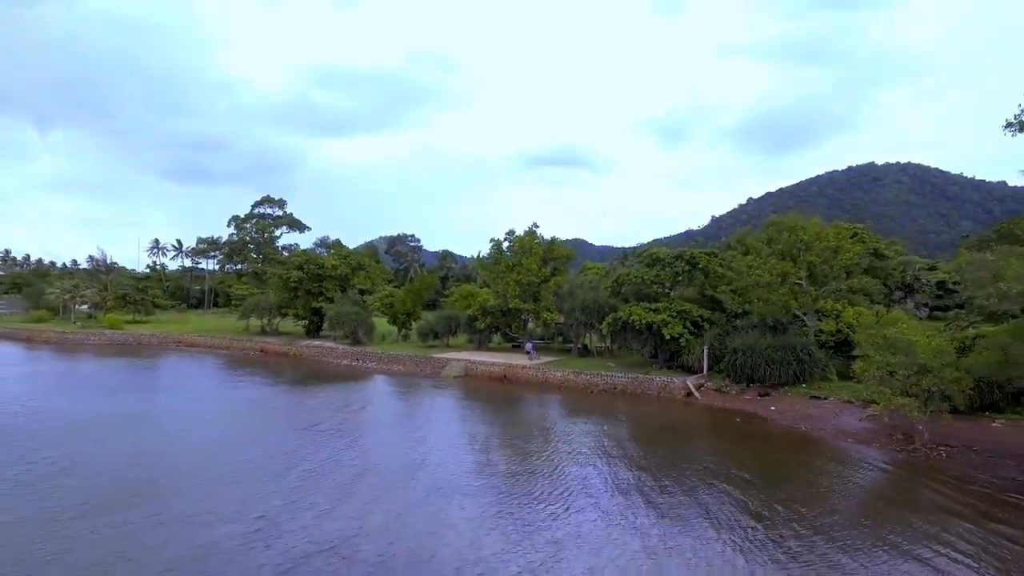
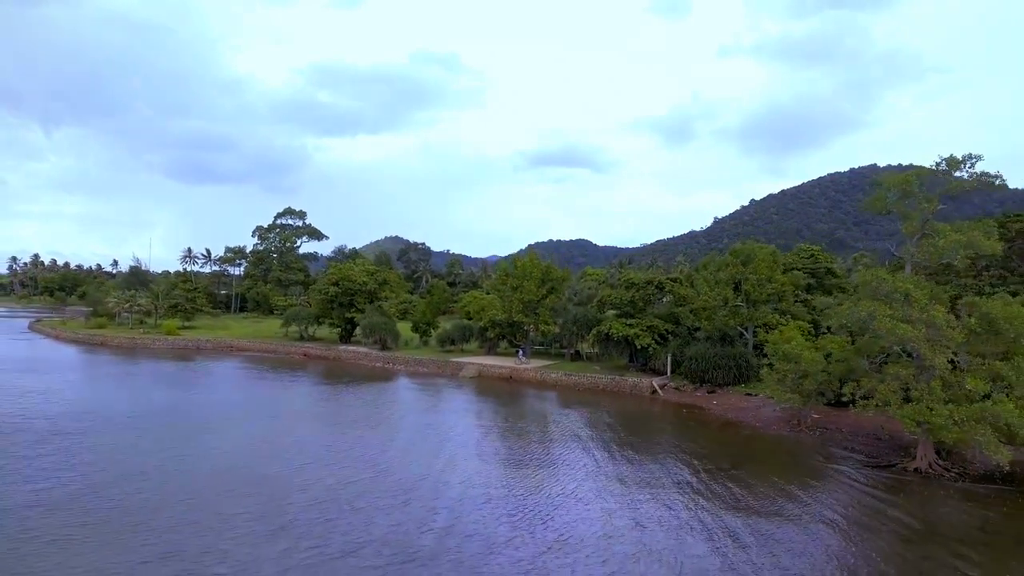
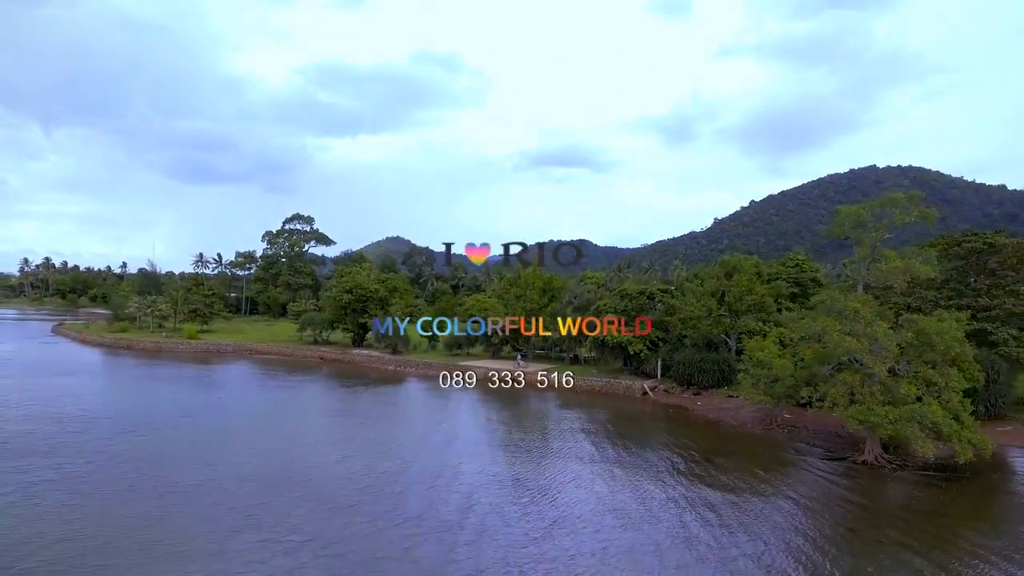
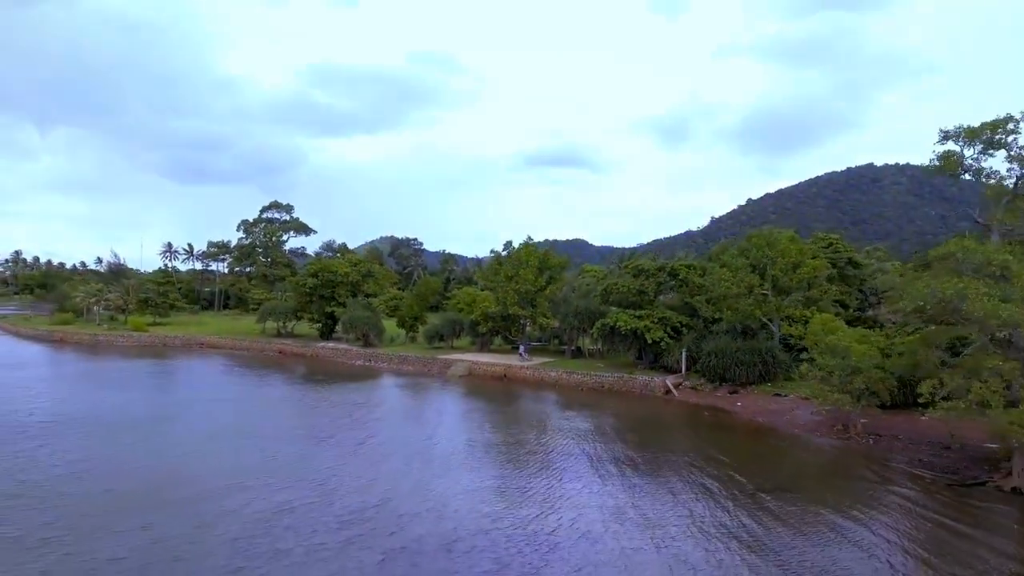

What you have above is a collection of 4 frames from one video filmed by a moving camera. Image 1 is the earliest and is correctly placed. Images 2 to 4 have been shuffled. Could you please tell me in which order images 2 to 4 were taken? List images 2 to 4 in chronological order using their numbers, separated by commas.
4, 2, 3
